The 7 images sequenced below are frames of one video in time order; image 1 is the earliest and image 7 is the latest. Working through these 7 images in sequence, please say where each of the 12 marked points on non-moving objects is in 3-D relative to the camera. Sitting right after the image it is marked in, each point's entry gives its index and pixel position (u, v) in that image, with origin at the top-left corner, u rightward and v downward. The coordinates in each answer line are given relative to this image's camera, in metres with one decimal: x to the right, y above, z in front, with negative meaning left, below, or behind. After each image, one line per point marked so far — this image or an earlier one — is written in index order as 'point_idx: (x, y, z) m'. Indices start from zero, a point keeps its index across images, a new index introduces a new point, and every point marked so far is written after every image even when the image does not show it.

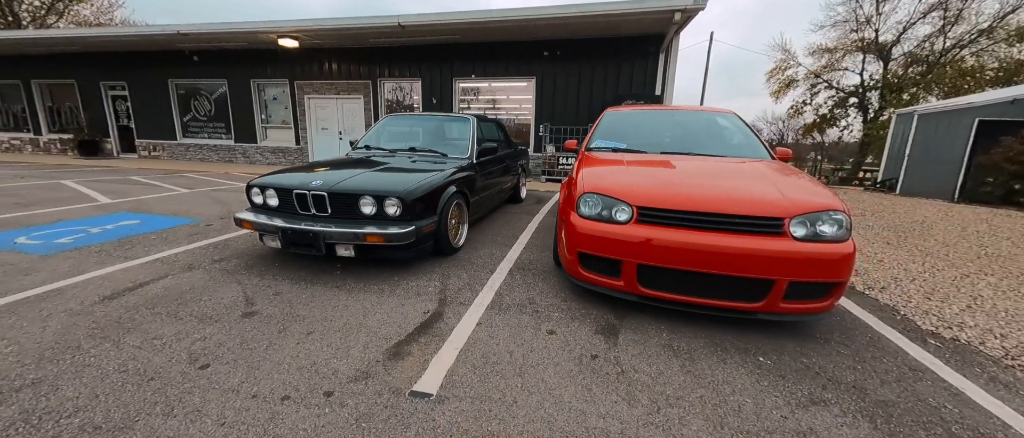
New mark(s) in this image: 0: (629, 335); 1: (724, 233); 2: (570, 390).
0: (+0.7, -0.7, +2.0) m
1: (+1.2, -0.1, +1.9) m
2: (+0.2, -0.8, +1.5) m
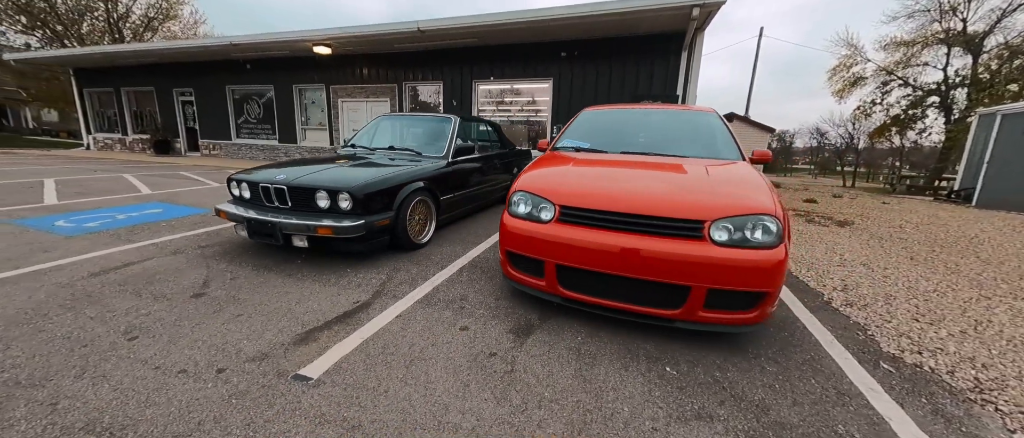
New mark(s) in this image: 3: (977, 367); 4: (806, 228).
0: (+0.2, -0.7, +1.9) m
1: (+0.7, -0.1, +1.8) m
2: (-0.3, -0.7, +1.5) m
3: (+2.4, -0.8, +1.8) m
4: (+4.3, -0.1, +5.0) m
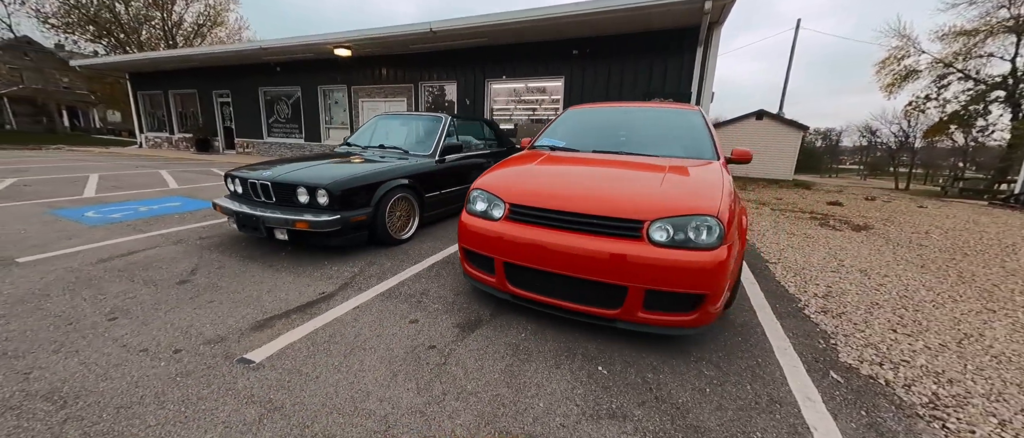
0: (-0.2, -0.6, +2.0) m
1: (+0.4, -0.1, +1.8) m
2: (-0.6, -0.7, +1.6) m
3: (+2.1, -0.8, +1.6) m
4: (+4.2, -0.2, +4.7) m
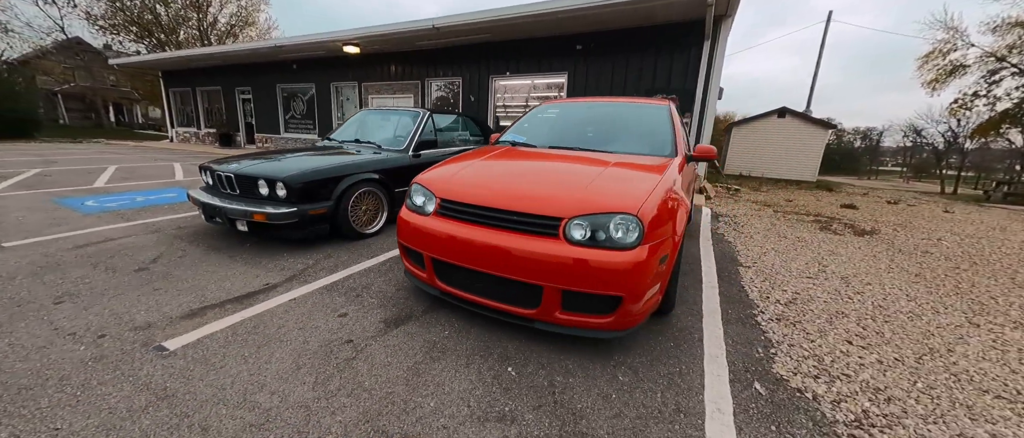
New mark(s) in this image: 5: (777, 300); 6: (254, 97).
0: (-0.6, -0.6, +1.9) m
1: (0.0, -0.1, +1.8) m
2: (-1.1, -0.7, +1.6) m
3: (+1.6, -0.8, +1.5) m
4: (+3.9, -0.2, +4.5) m
5: (+1.9, -0.6, +2.4) m
6: (-12.7, +6.0, +17.0) m
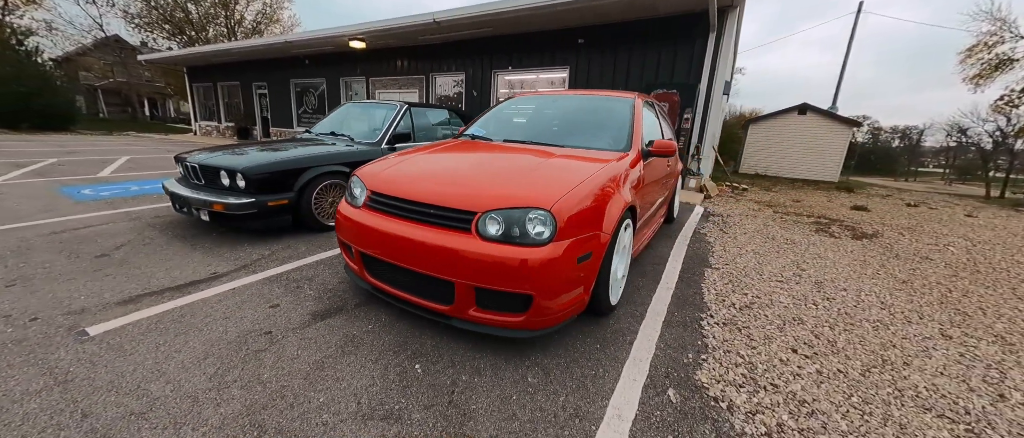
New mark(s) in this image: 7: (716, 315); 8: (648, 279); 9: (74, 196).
0: (-1.0, -0.6, +1.9) m
1: (-0.4, 0.0, +1.7) m
2: (-1.5, -0.6, +1.6) m
3: (+1.2, -0.8, +1.4) m
4: (+3.6, -0.2, +4.3) m
5: (+1.5, -0.6, +2.3) m
6: (-12.3, +6.5, +17.4) m
7: (+1.3, -0.6, +2.1) m
8: (+1.0, -0.5, +2.6) m
9: (-5.7, +0.3, +4.5) m
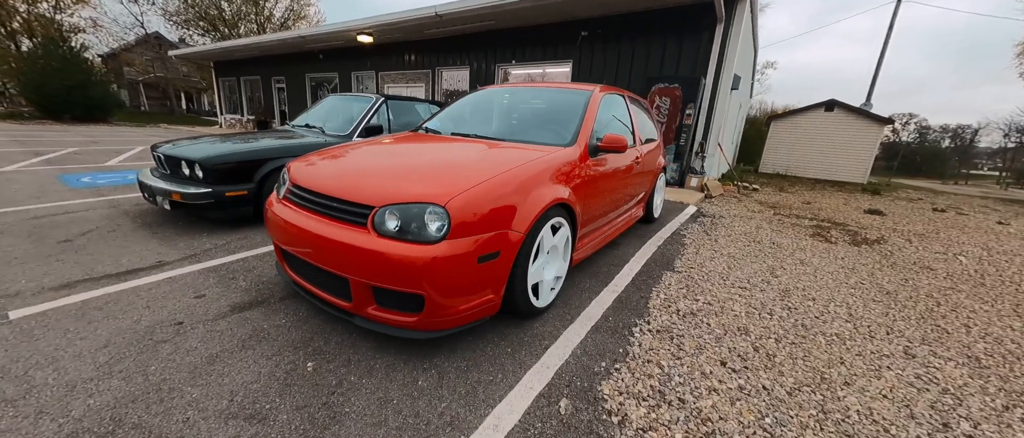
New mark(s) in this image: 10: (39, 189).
0: (-1.4, -0.5, +1.9) m
1: (-0.9, 0.0, +1.7) m
2: (-2.0, -0.6, +1.6) m
3: (+0.7, -0.8, +1.3) m
4: (+3.3, -0.3, +4.0) m
5: (+1.0, -0.6, +2.2) m
6: (-11.8, +6.9, +17.8) m
7: (+0.8, -0.6, +2.0) m
8: (+0.6, -0.4, +2.5) m
9: (-6.0, +0.5, +4.7) m
10: (-6.0, +0.4, +4.3) m
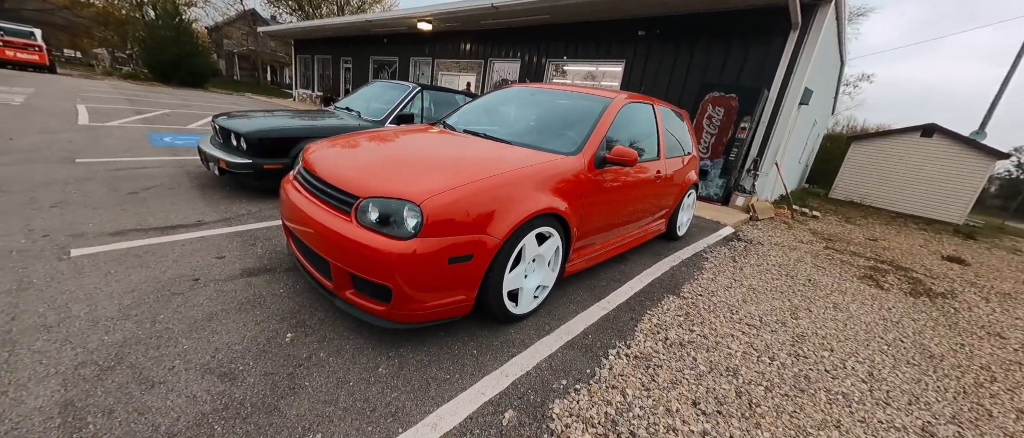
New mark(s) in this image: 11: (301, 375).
0: (-1.5, -0.4, +2.1) m
1: (-1.0, +0.1, +1.8) m
2: (-2.1, -0.4, +1.9) m
3: (+0.4, -0.9, +1.2) m
4: (+3.4, -0.7, +3.6) m
5: (+0.9, -0.7, +2.0) m
6: (-8.9, +8.5, +19.0) m
7: (+0.7, -0.7, +1.9) m
8: (+0.6, -0.5, +2.4) m
9: (-5.6, +1.2, +5.4) m
10: (-5.6, +1.1, +5.0) m
11: (-0.9, -0.7, +1.4) m
